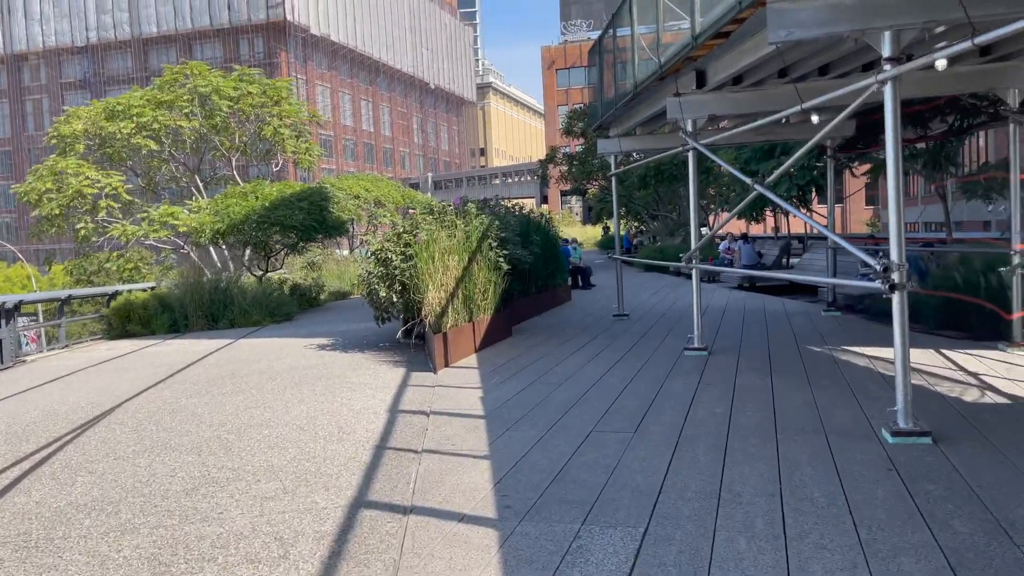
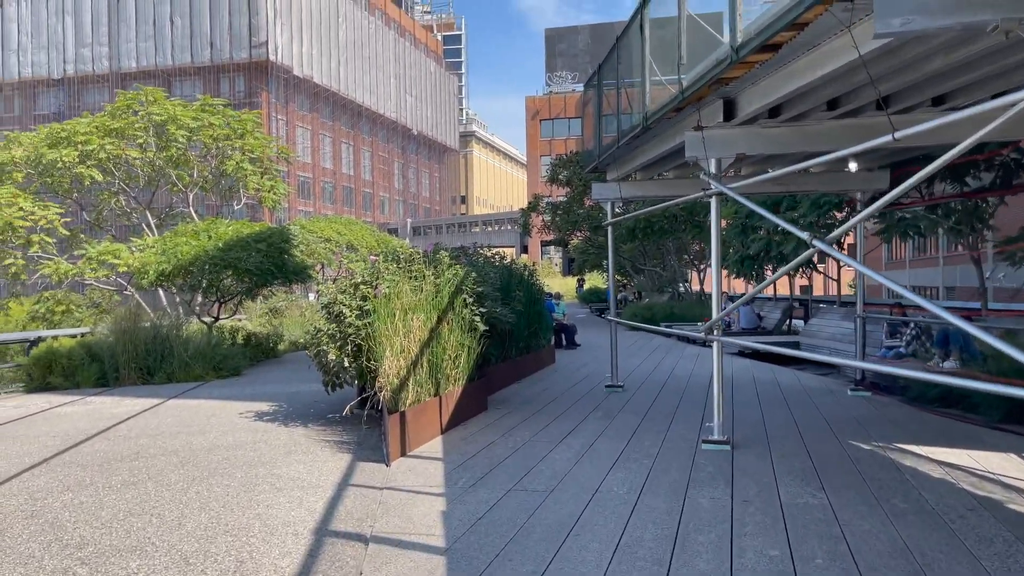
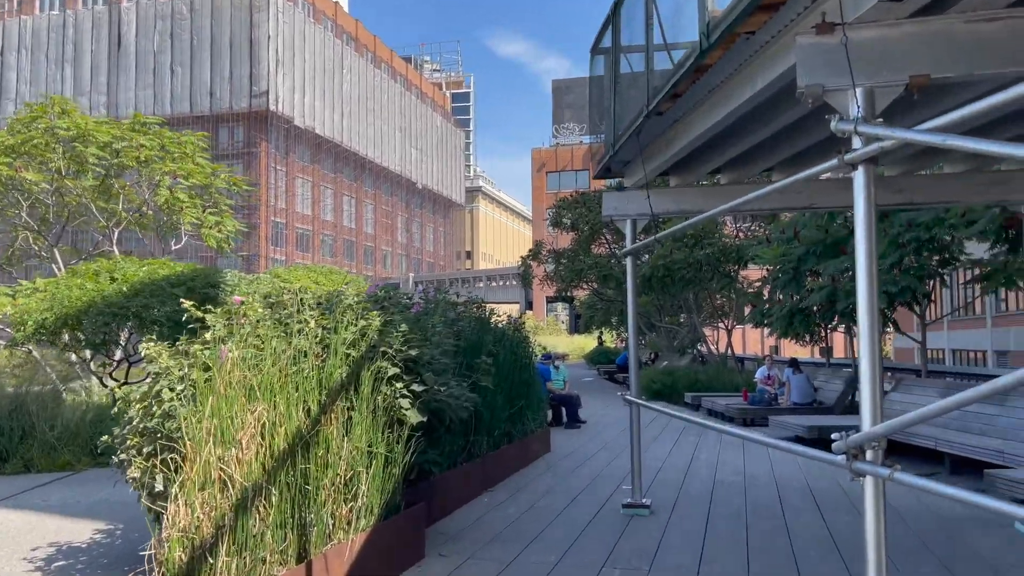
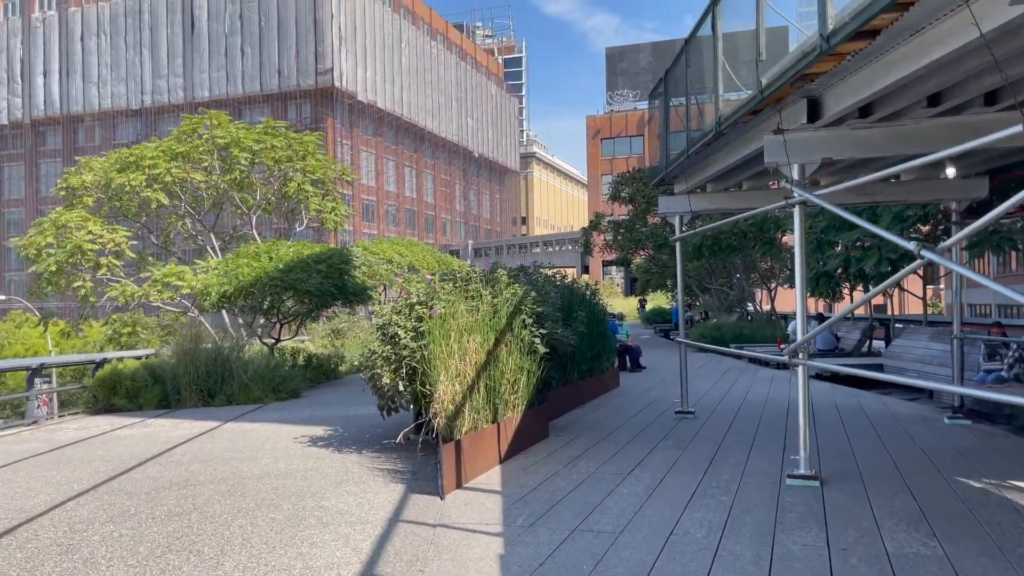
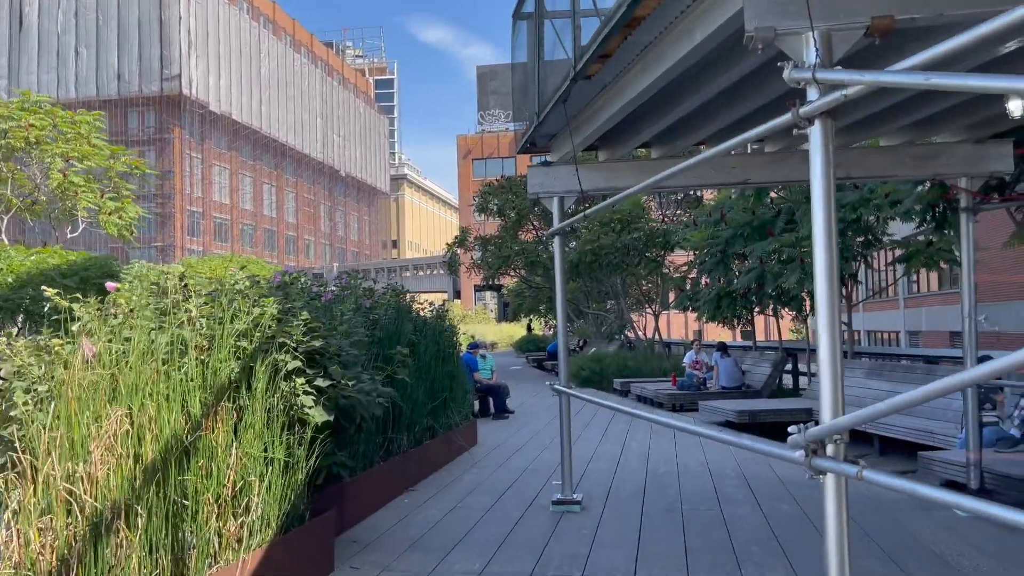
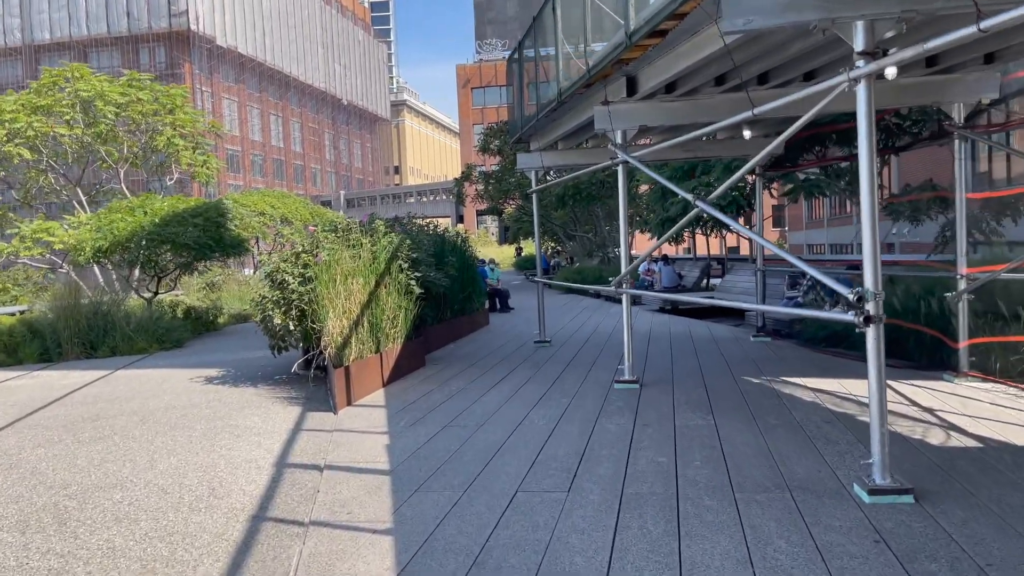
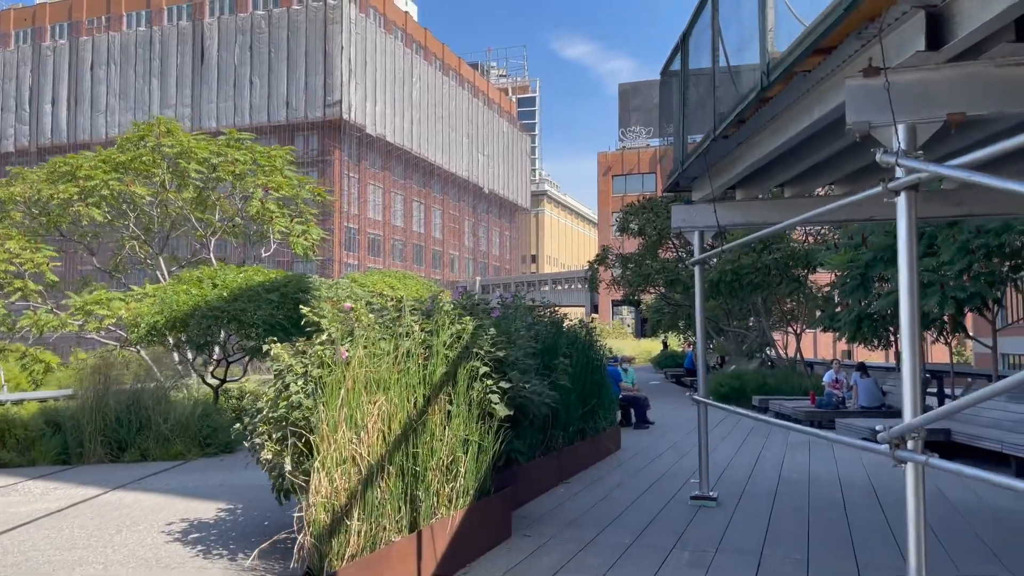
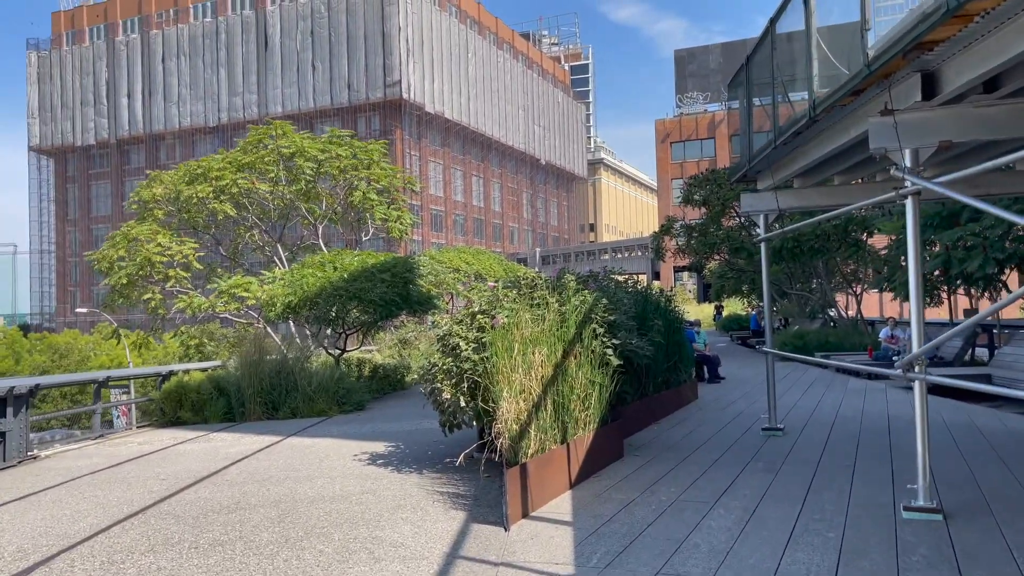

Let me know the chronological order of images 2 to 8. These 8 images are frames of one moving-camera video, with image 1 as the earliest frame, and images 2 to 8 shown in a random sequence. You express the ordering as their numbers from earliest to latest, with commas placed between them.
6, 2, 4, 8, 7, 3, 5
